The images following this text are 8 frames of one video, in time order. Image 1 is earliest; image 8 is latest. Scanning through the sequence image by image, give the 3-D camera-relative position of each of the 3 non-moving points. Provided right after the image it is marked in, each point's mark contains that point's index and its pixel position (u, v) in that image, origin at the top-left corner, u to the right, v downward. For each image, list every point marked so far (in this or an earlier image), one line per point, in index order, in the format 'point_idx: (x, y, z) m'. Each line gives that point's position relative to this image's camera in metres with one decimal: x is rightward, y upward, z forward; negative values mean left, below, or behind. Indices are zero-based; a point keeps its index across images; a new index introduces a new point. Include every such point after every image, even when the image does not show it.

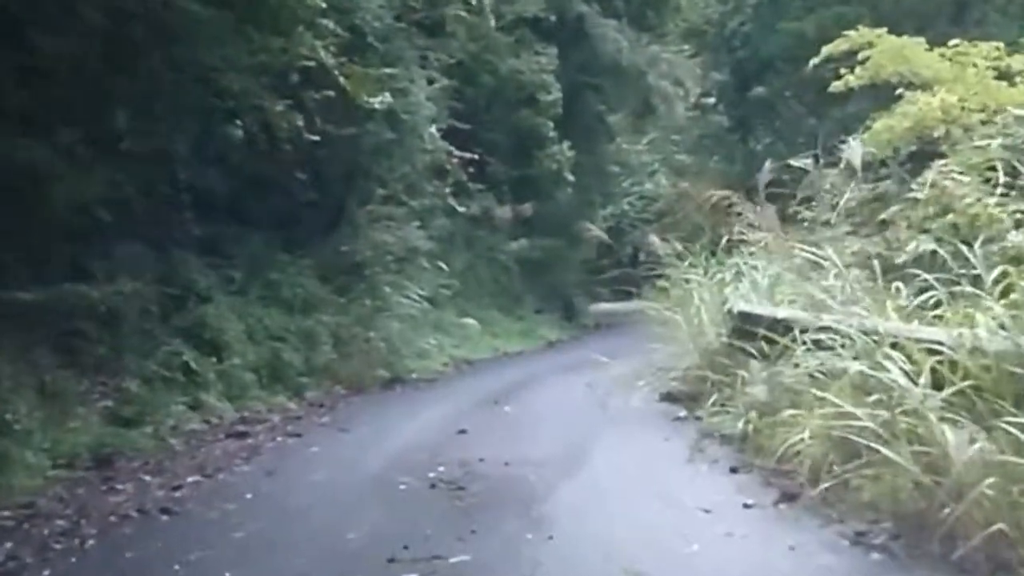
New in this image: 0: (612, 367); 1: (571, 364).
0: (+1.0, -0.8, +15.8) m
1: (+0.7, -0.9, +18.0) m
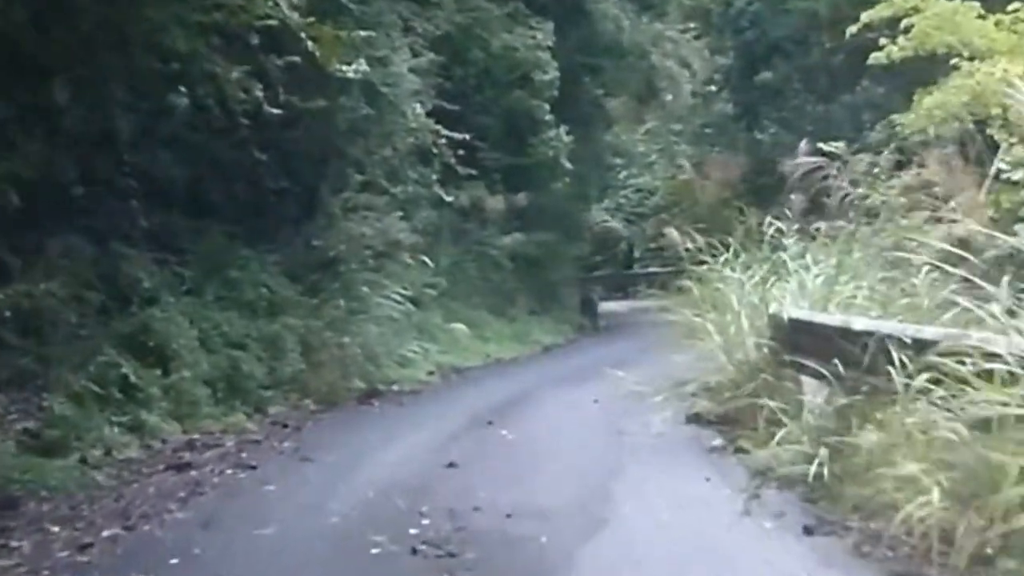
0: (+1.0, -0.8, +13.8) m
1: (+0.6, -0.9, +15.9) m
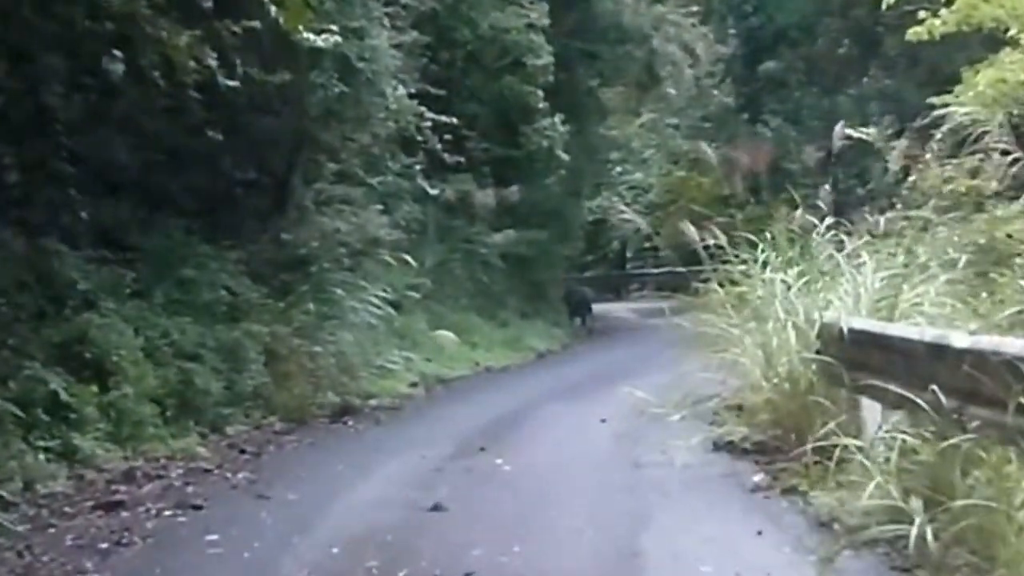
0: (+0.9, -0.8, +12.2) m
1: (+0.6, -0.9, +14.3) m
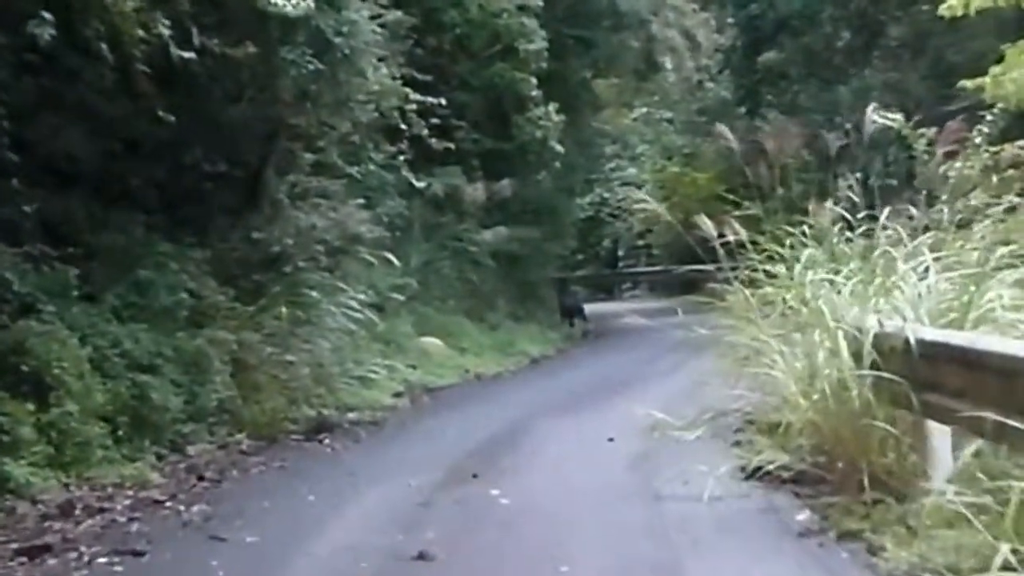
0: (+0.9, -0.8, +10.9) m
1: (+0.5, -0.9, +13.1) m
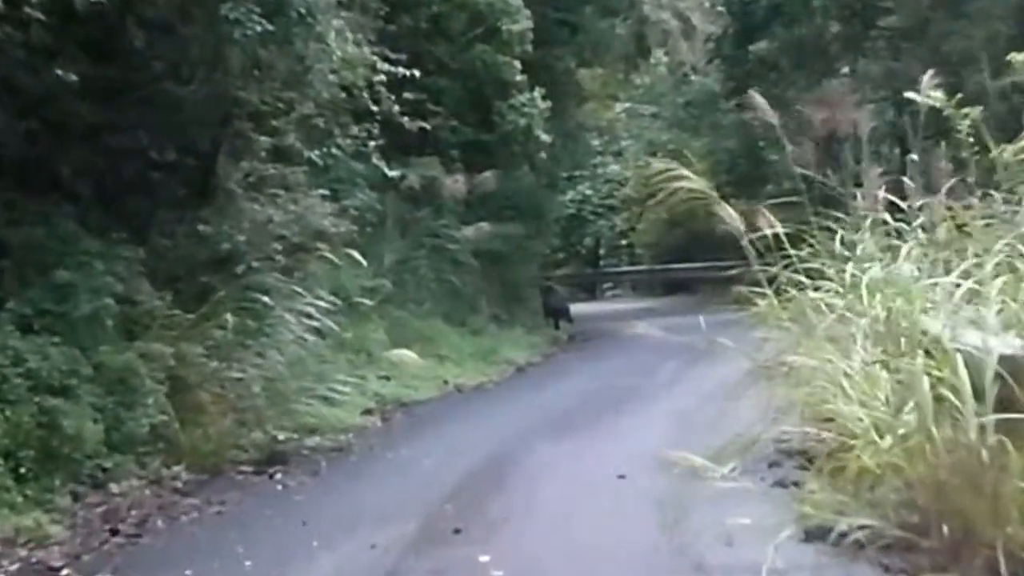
0: (+0.8, -0.8, +9.2) m
1: (+0.4, -0.9, +11.3) m
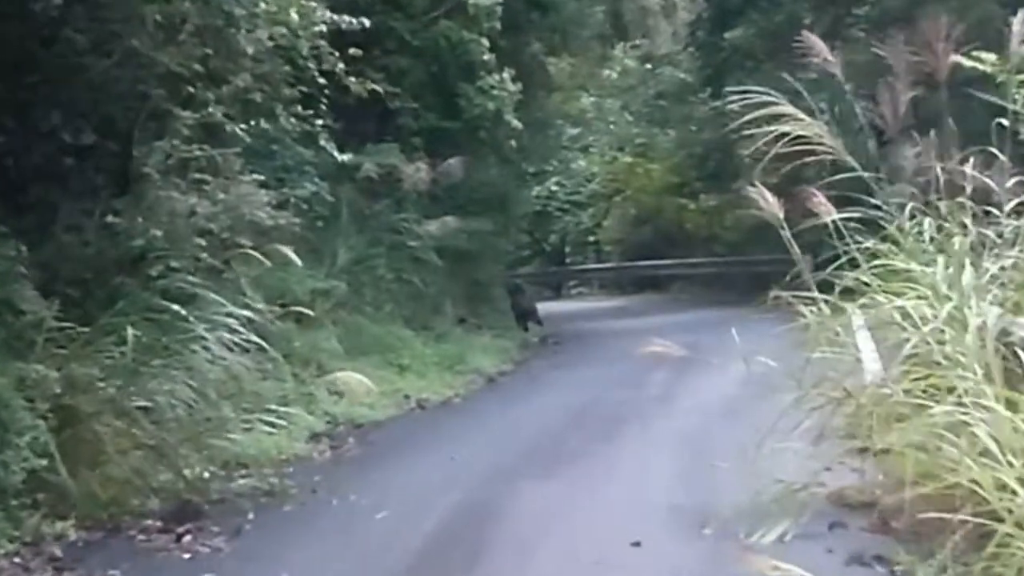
0: (+0.7, -0.9, +7.3) m
1: (+0.3, -0.9, +9.4) m
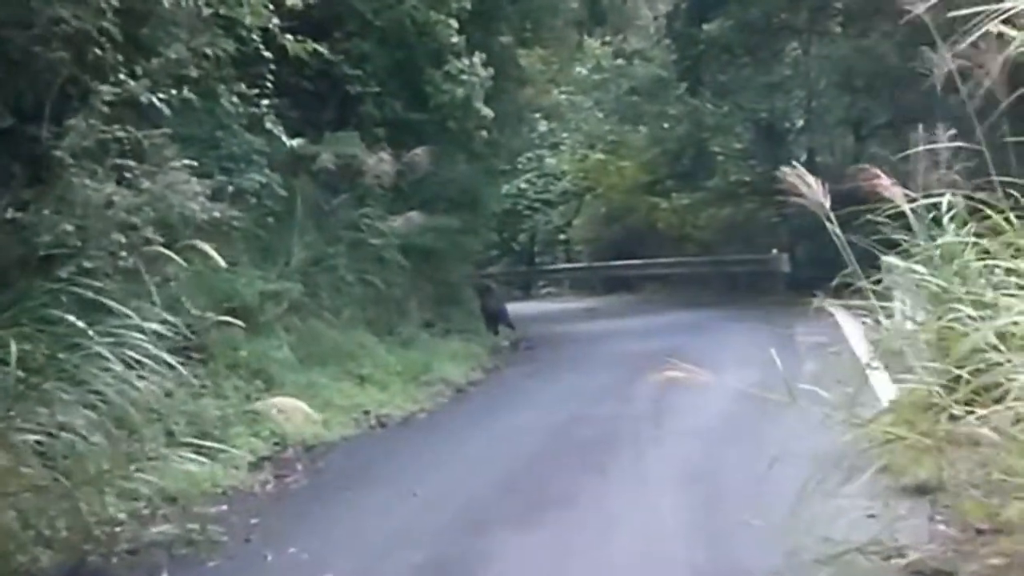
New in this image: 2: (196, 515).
0: (+0.6, -0.9, +5.9) m
1: (+0.2, -0.9, +8.0) m
2: (-1.4, -0.9, +7.3) m
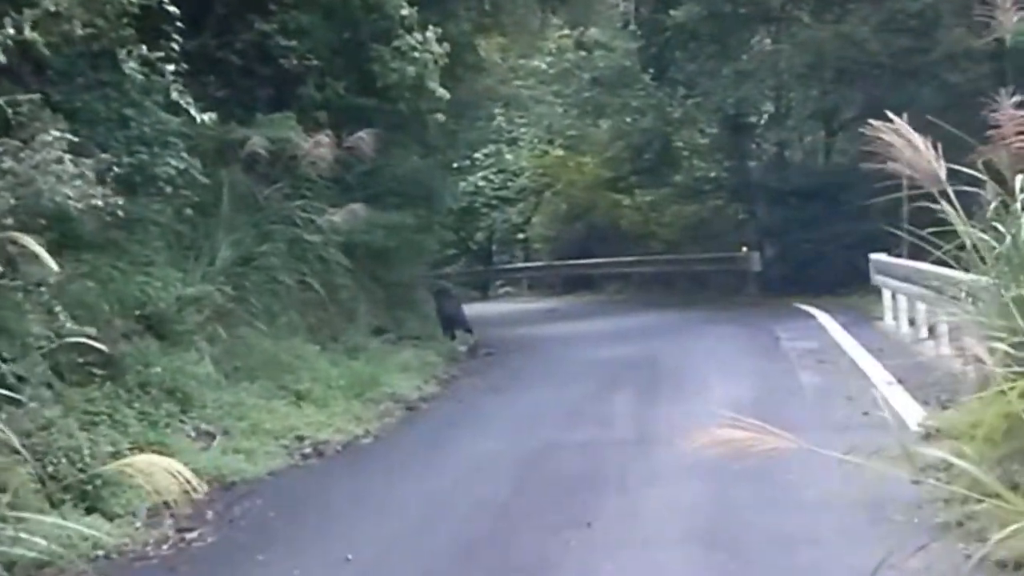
0: (+0.5, -0.9, +4.1) m
1: (0.0, -1.0, +6.2) m
2: (-1.5, -1.0, +5.5) m
